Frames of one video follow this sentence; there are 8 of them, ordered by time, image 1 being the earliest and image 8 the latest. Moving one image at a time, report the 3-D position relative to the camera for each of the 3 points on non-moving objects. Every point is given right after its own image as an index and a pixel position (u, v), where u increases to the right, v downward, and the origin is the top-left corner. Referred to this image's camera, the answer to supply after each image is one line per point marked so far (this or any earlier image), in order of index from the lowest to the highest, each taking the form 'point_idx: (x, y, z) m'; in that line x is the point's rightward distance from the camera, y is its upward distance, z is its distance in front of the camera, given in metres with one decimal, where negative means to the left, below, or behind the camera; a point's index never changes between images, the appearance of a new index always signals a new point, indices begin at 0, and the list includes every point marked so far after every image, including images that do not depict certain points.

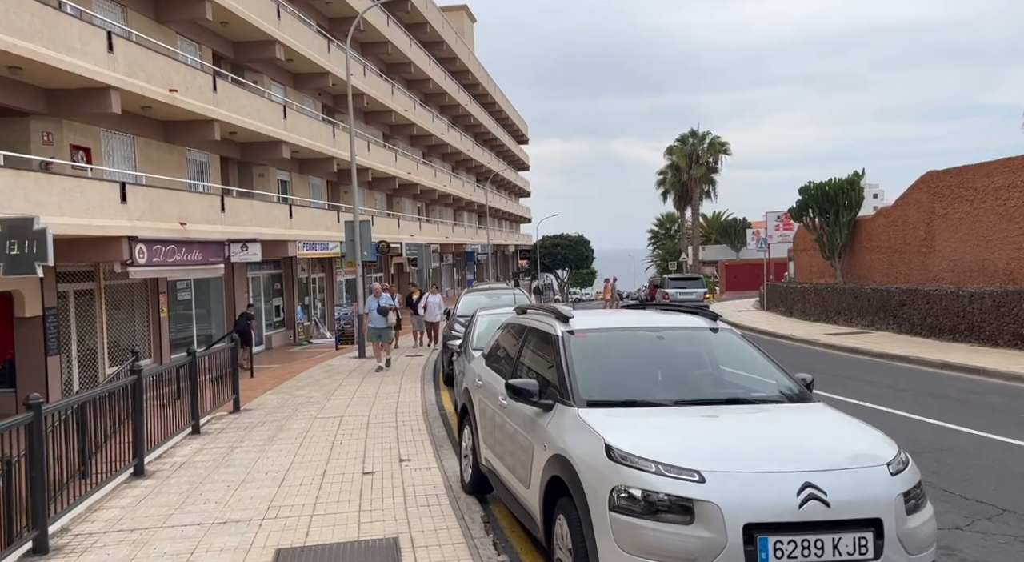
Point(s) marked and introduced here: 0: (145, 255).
0: (-8.3, +0.6, +15.2) m
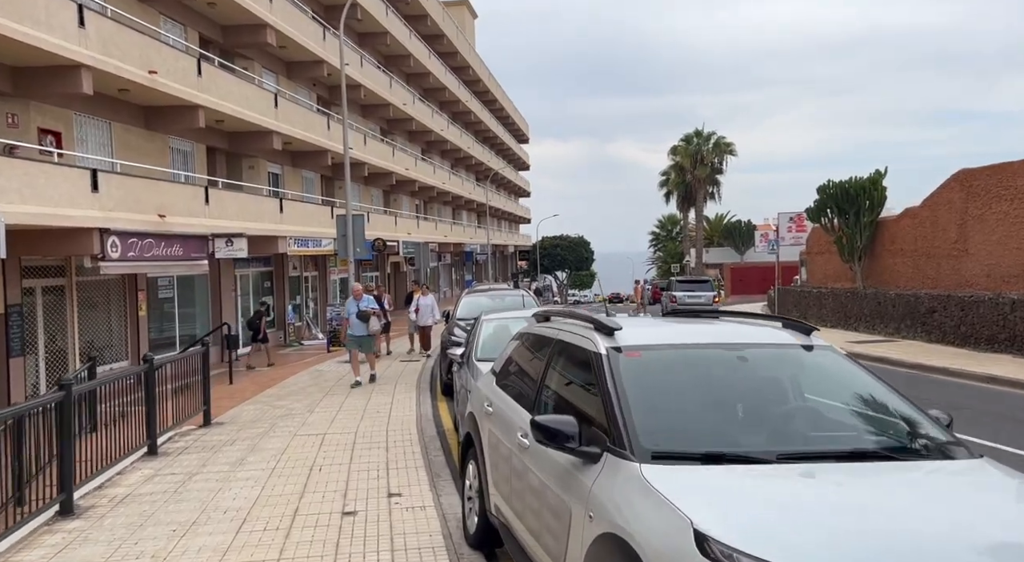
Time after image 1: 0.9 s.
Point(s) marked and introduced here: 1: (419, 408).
0: (-8.2, +0.7, +14.0) m
1: (-1.3, -1.8, +9.8) m
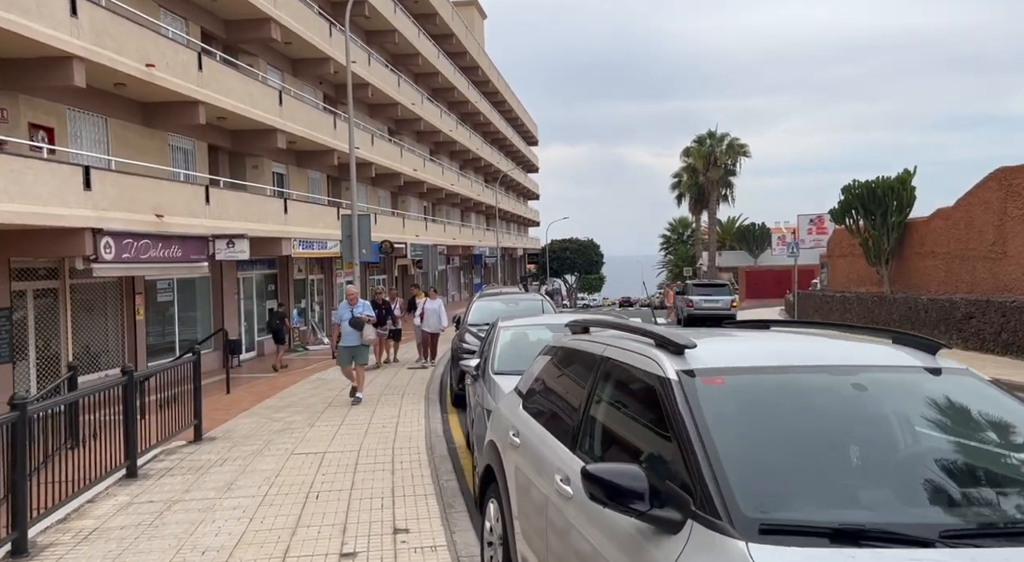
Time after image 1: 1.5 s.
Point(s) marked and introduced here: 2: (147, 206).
0: (-8.0, +0.6, +13.3) m
1: (-1.1, -1.9, +9.0) m
2: (-8.1, +1.7, +14.8) m
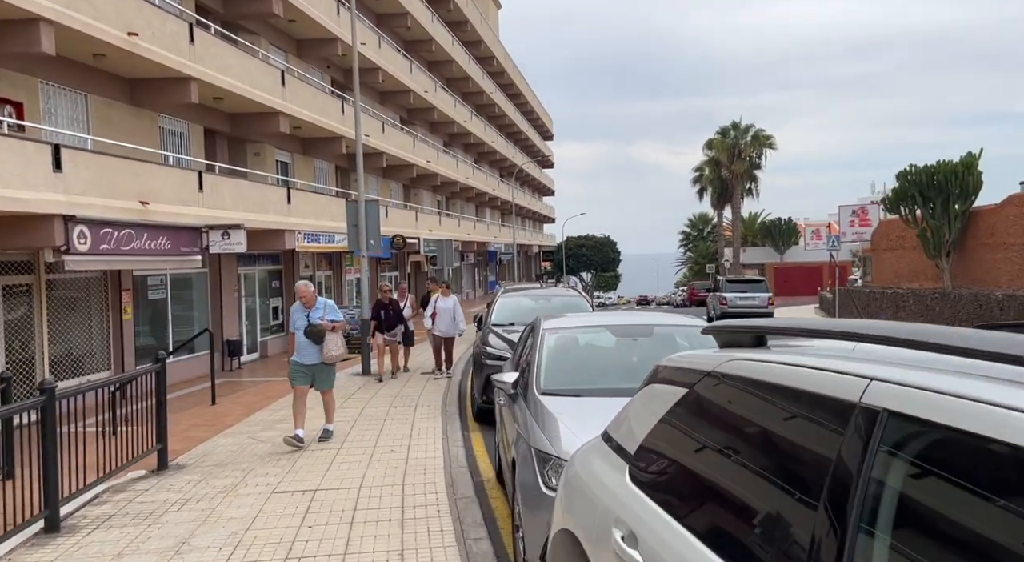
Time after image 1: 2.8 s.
0: (-7.5, +0.7, +11.8) m
1: (-0.7, -1.8, +7.3) m
2: (-7.6, +1.8, +13.2) m
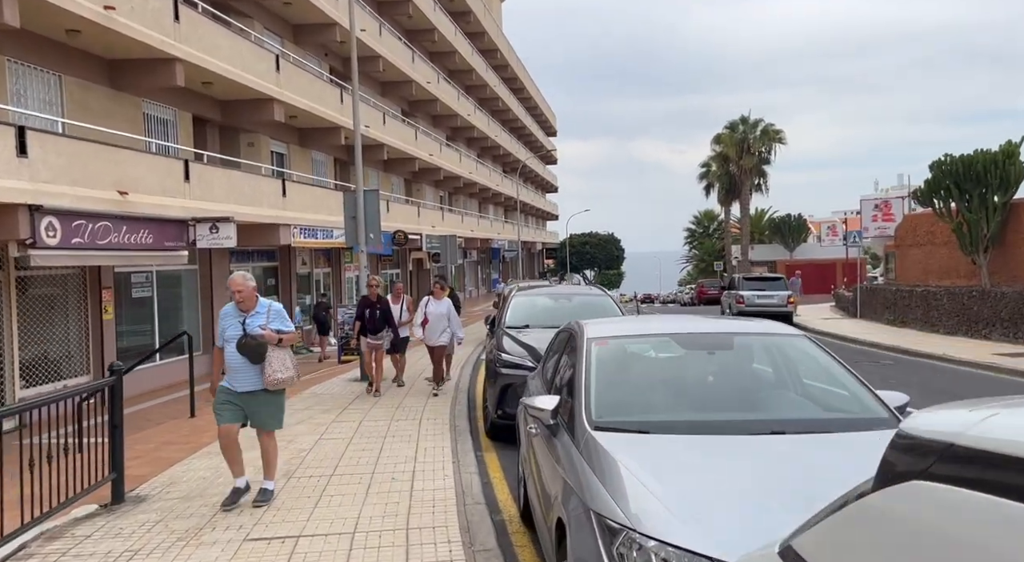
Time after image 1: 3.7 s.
0: (-7.2, +0.8, +10.6) m
1: (-0.5, -1.8, +6.2) m
2: (-7.3, +1.8, +12.1) m
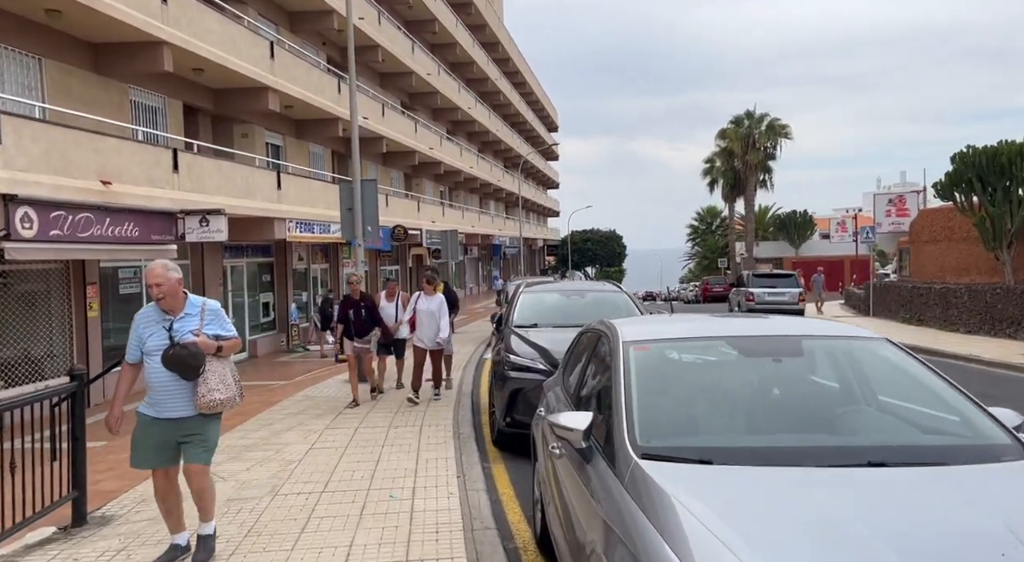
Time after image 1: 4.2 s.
0: (-7.1, +0.8, +10.0) m
1: (-0.4, -1.7, +5.6) m
2: (-7.2, +1.9, +11.4) m
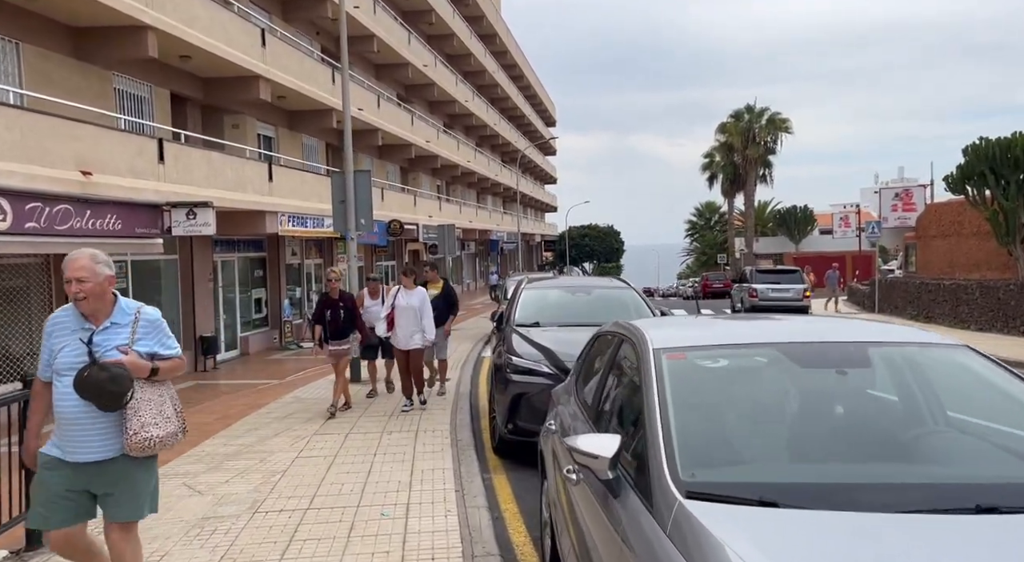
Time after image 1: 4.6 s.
0: (-7.1, +0.9, +9.4) m
1: (-0.3, -1.7, +5.1) m
2: (-7.2, +2.0, +10.9) m
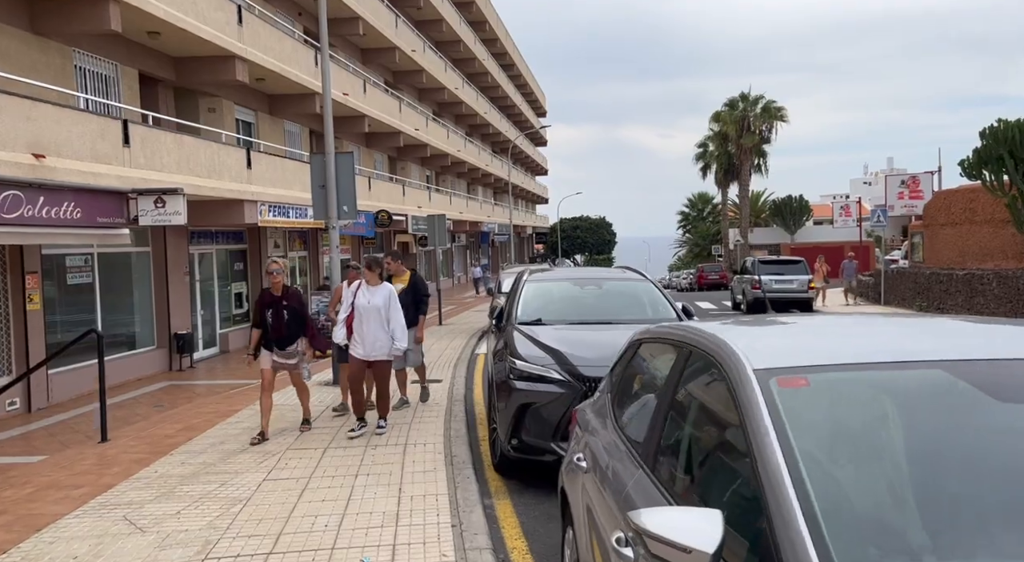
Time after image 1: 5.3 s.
0: (-7.2, +1.0, +8.4) m
1: (-0.3, -1.6, +4.2) m
2: (-7.3, +2.1, +9.9) m
